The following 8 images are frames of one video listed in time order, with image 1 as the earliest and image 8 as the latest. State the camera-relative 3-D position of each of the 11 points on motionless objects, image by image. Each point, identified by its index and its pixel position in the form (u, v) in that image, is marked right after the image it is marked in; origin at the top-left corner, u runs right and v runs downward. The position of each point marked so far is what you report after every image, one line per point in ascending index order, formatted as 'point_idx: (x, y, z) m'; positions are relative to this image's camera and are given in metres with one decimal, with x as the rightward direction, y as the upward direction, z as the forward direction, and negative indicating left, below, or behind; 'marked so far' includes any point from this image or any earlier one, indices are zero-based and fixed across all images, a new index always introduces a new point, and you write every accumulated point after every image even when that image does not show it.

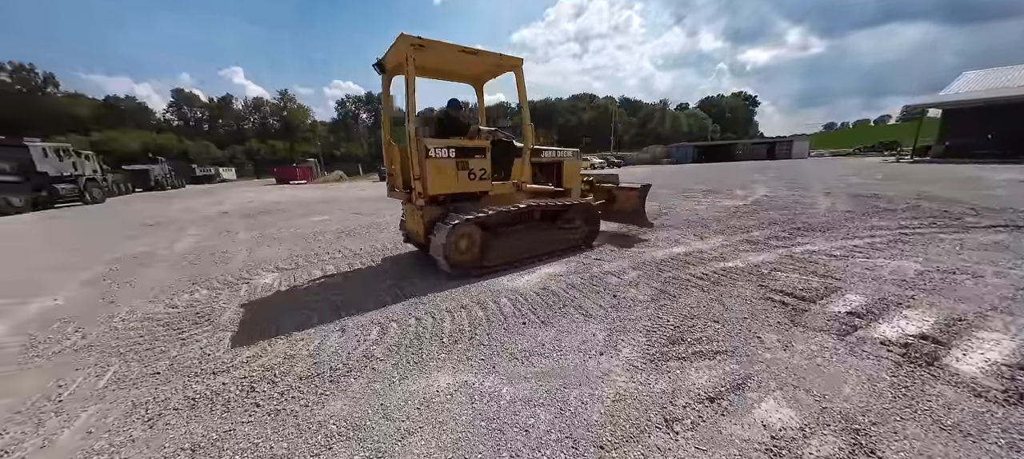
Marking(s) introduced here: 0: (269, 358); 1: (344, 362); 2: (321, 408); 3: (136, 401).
0: (-1.9, -1.0, +2.5) m
1: (-1.2, -1.0, +2.3) m
2: (-1.2, -1.1, +1.9) m
3: (-2.4, -1.1, +2.1) m
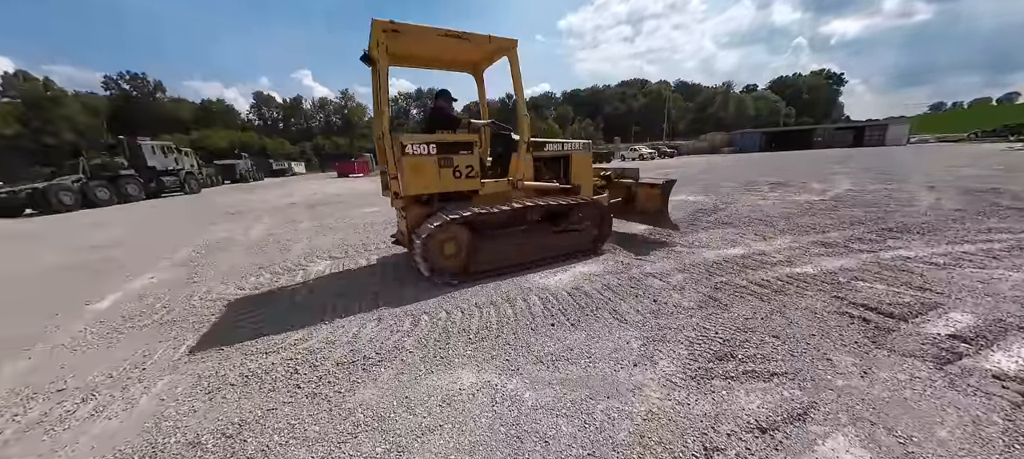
0: (-1.6, -0.9, +2.6) m
1: (-1.0, -0.9, +2.4) m
2: (-1.0, -1.0, +2.0) m
3: (-2.3, -1.0, +2.3) m
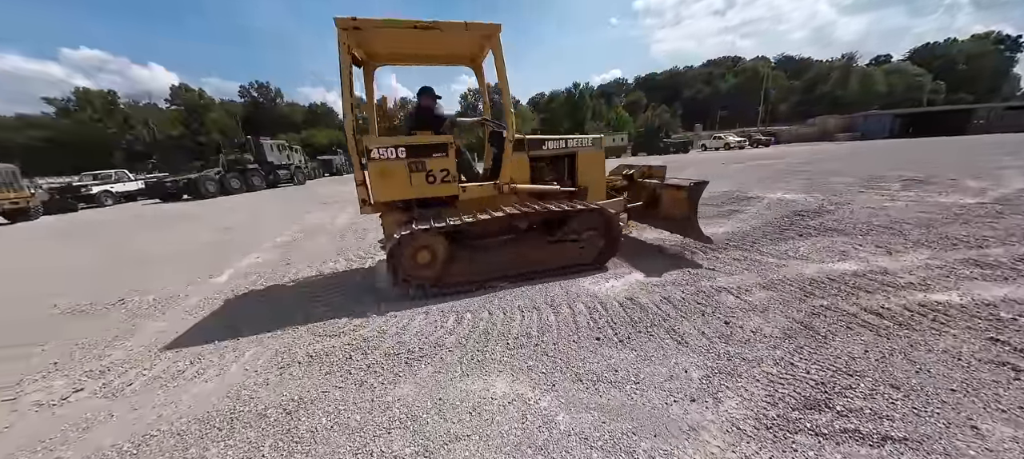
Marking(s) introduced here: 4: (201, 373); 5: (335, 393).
0: (-1.3, -0.9, +2.8) m
1: (-0.7, -0.9, +2.5) m
2: (-0.8, -1.0, +2.1) m
3: (-2.0, -1.0, +2.6) m
4: (-2.4, -1.1, +2.4) m
5: (-1.2, -1.1, +2.1) m
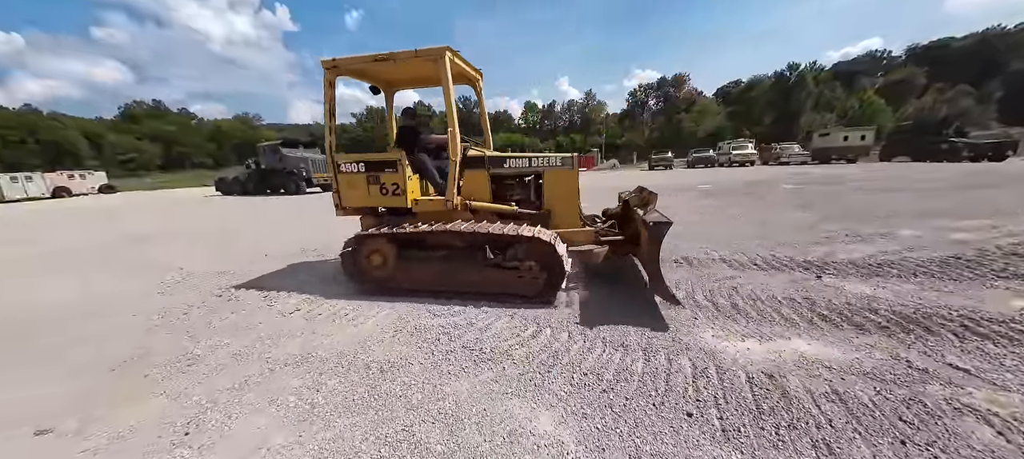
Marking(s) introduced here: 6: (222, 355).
0: (-0.5, -0.9, +3.1) m
1: (-0.2, -1.0, +2.5) m
2: (-0.4, -1.1, +2.2) m
3: (-1.2, -0.9, +3.2) m
4: (-1.7, -0.9, +3.2) m
5: (-0.8, -1.0, +2.4) m
6: (-2.5, -1.1, +2.8) m
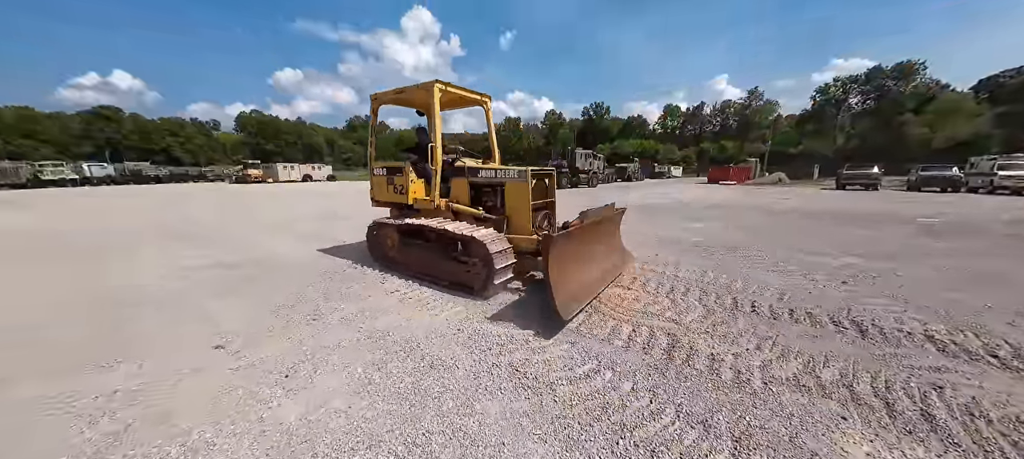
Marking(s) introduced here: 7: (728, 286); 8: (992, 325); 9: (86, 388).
0: (+0.1, -1.0, +2.9) m
1: (+0.2, -1.1, +2.3) m
2: (-0.2, -1.1, +2.1) m
3: (-0.5, -0.9, +3.3) m
4: (-0.9, -0.9, +3.5) m
5: (-0.4, -1.1, +2.4) m
6: (-1.9, -0.9, +3.4) m
7: (+2.8, -0.7, +4.1) m
8: (+4.5, -0.9, +3.0) m
9: (-3.0, -1.1, +2.2) m
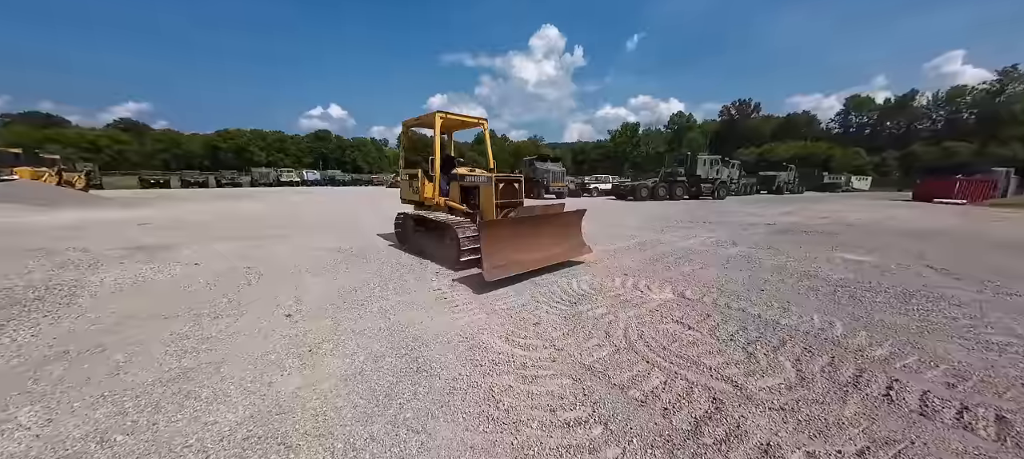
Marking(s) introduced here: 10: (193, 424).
0: (+0.1, -1.1, +2.6) m
1: (0.0, -1.2, +2.0) m
2: (-0.4, -1.2, +1.9) m
3: (-0.3, -1.0, +3.2) m
4: (-0.6, -0.9, +3.5) m
5: (-0.5, -1.1, +2.3) m
6: (-1.6, -0.9, +3.7) m
7: (+3.1, -1.1, +2.8) m
8: (+4.3, -1.3, +1.2) m
9: (-3.0, -1.0, +3.0) m
10: (-1.9, -1.2, +1.9) m
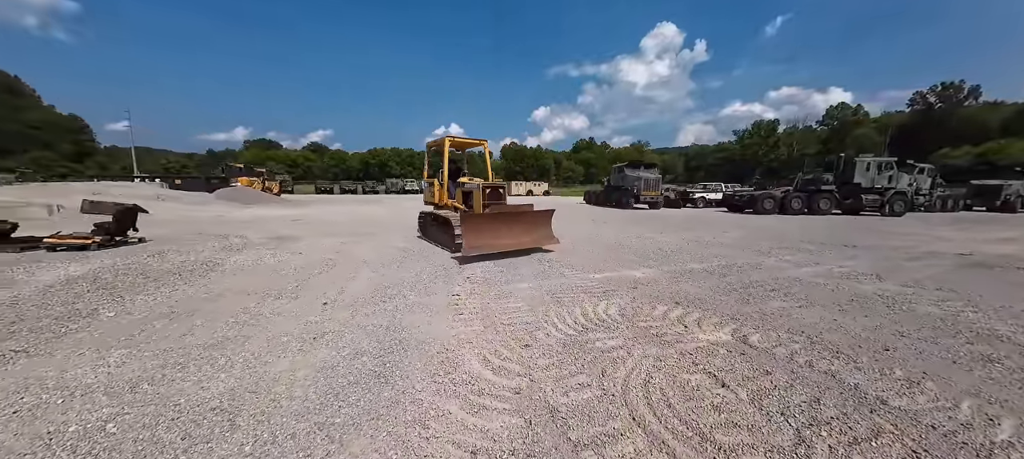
0: (-0.1, -1.1, +2.3) m
1: (-0.5, -1.2, +1.8) m
2: (-0.9, -1.2, +1.9) m
3: (-0.3, -1.0, +3.0) m
4: (-0.6, -1.0, +3.4) m
5: (-0.9, -1.1, +2.3) m
6: (-1.4, -0.9, +3.9) m
7: (+2.7, -1.3, +1.6) m
8: (+3.4, -1.5, -0.3) m
9: (-3.0, -0.9, +3.7) m
10: (-2.3, -1.1, +2.3) m
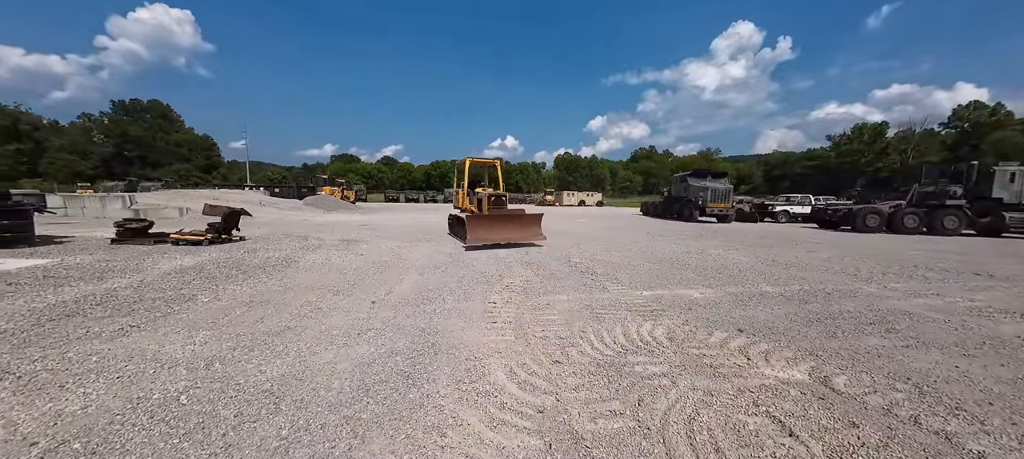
0: (+0.1, -1.2, +2.2) m
1: (-0.4, -1.2, +1.8) m
2: (-0.8, -1.2, +1.9) m
3: (0.0, -1.1, +2.9) m
4: (-0.2, -1.1, +3.4) m
5: (-0.7, -1.2, +2.3) m
6: (-0.9, -1.0, +4.1) m
7: (+2.8, -1.4, +1.1) m
8: (+3.0, -1.6, -1.0) m
9: (-2.6, -1.0, +4.1) m
10: (-2.1, -1.1, +2.6) m
